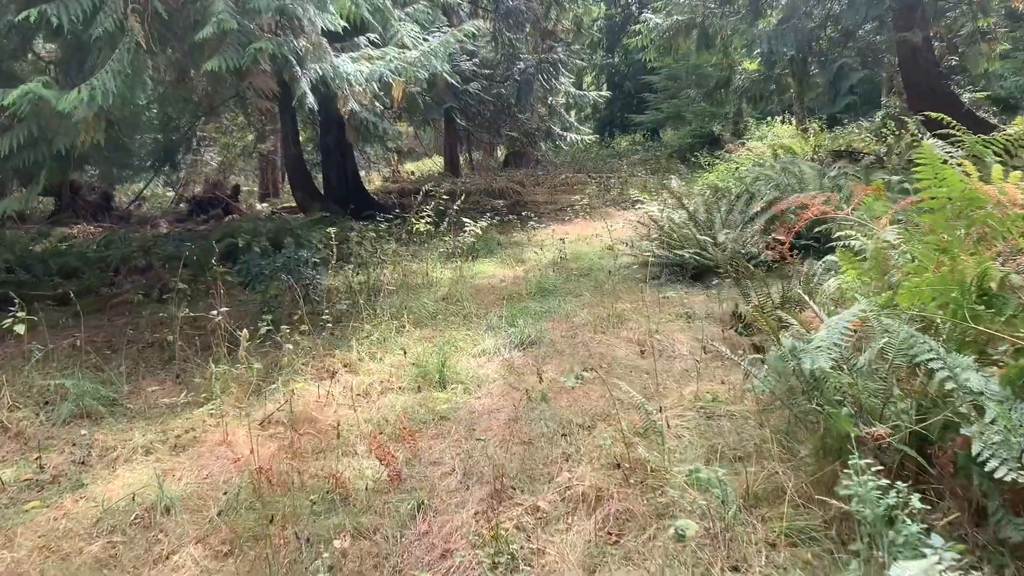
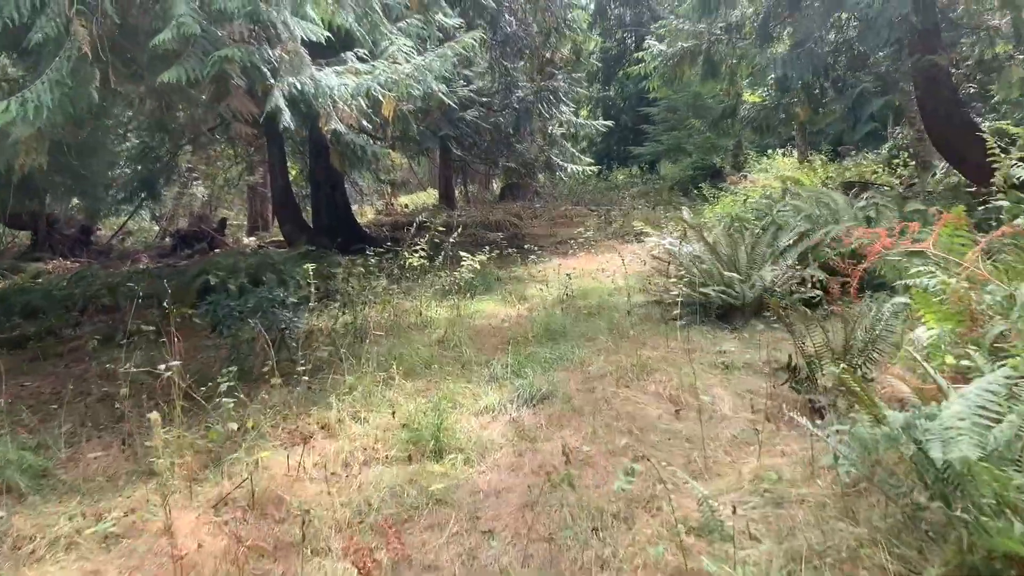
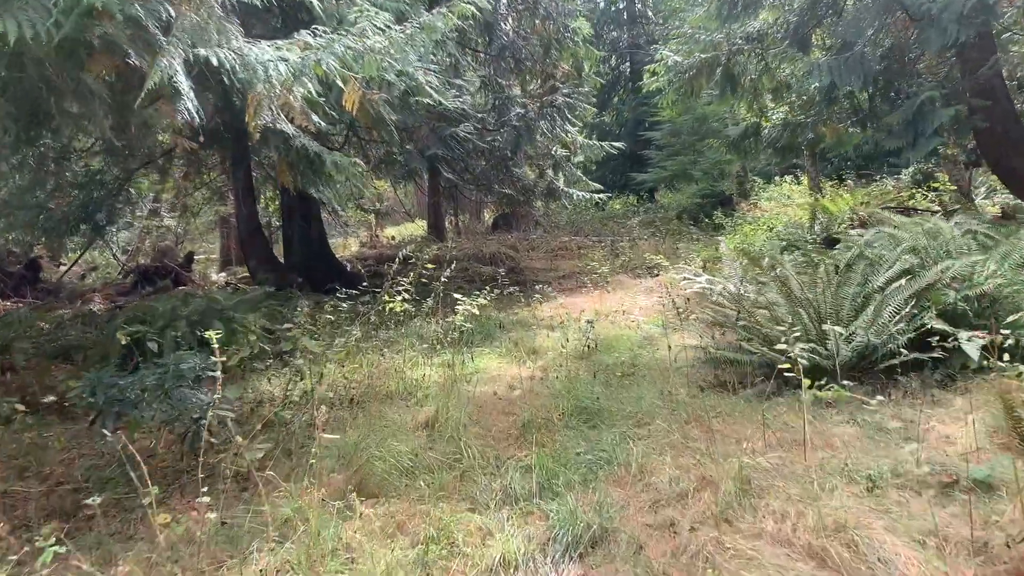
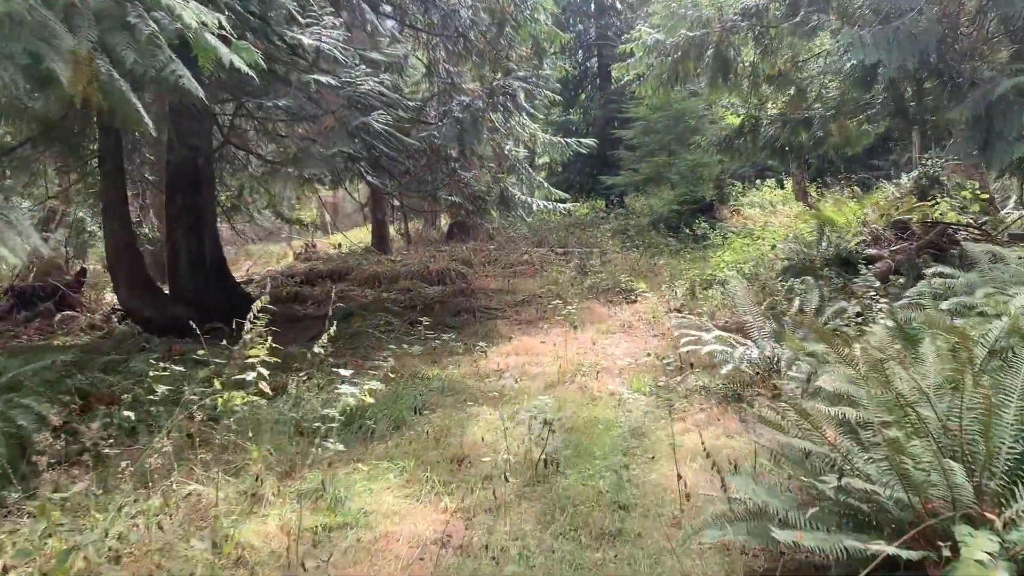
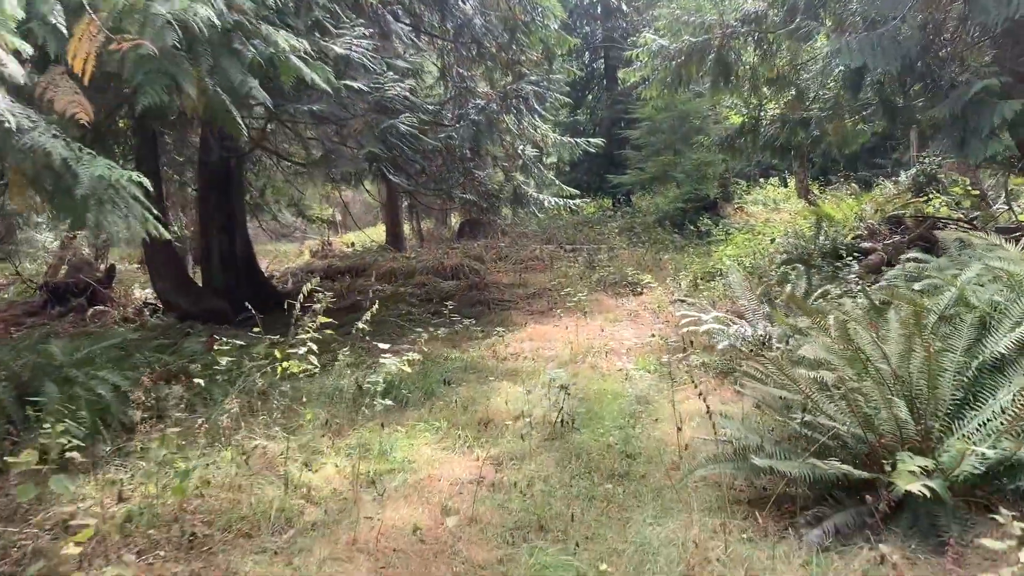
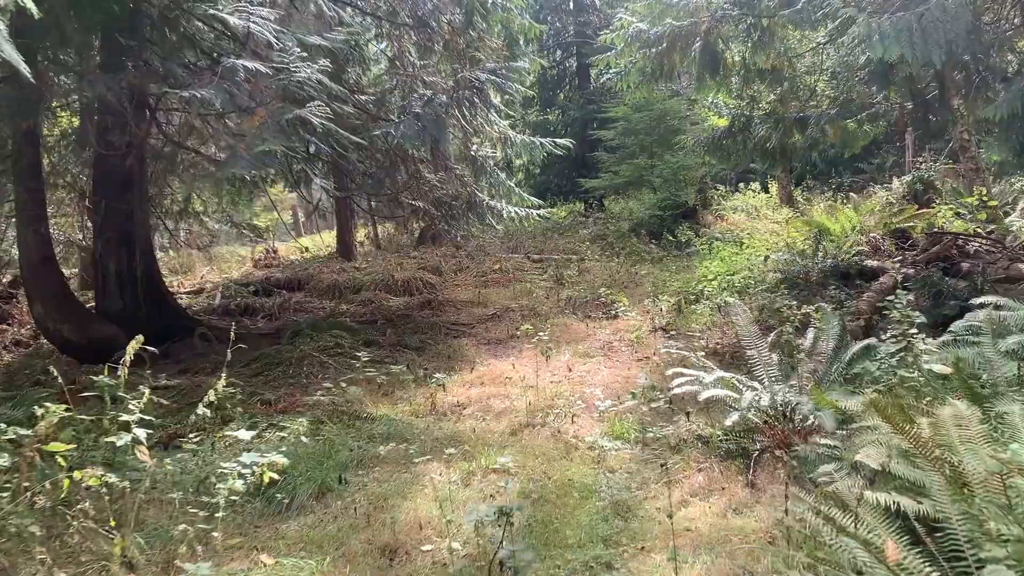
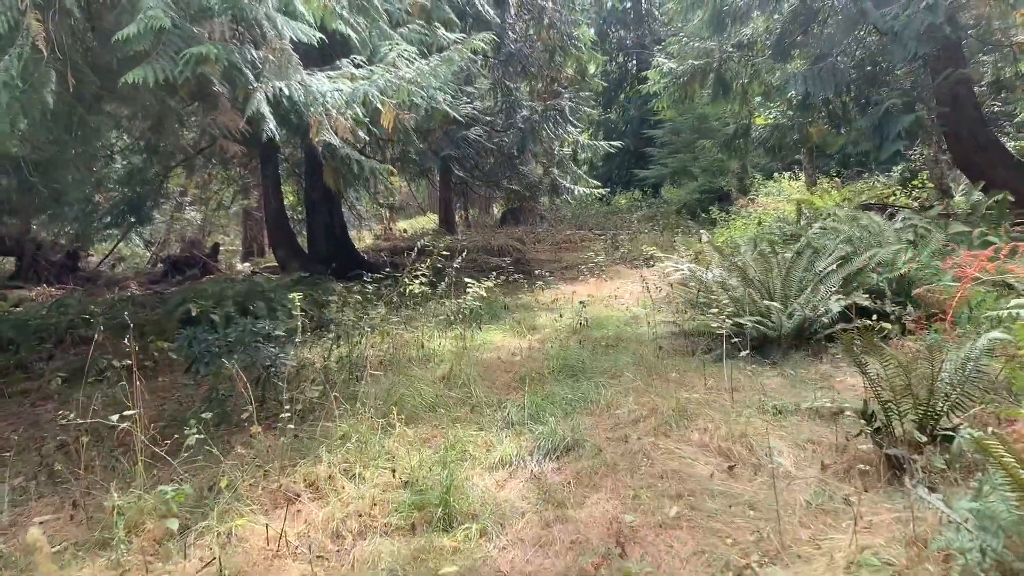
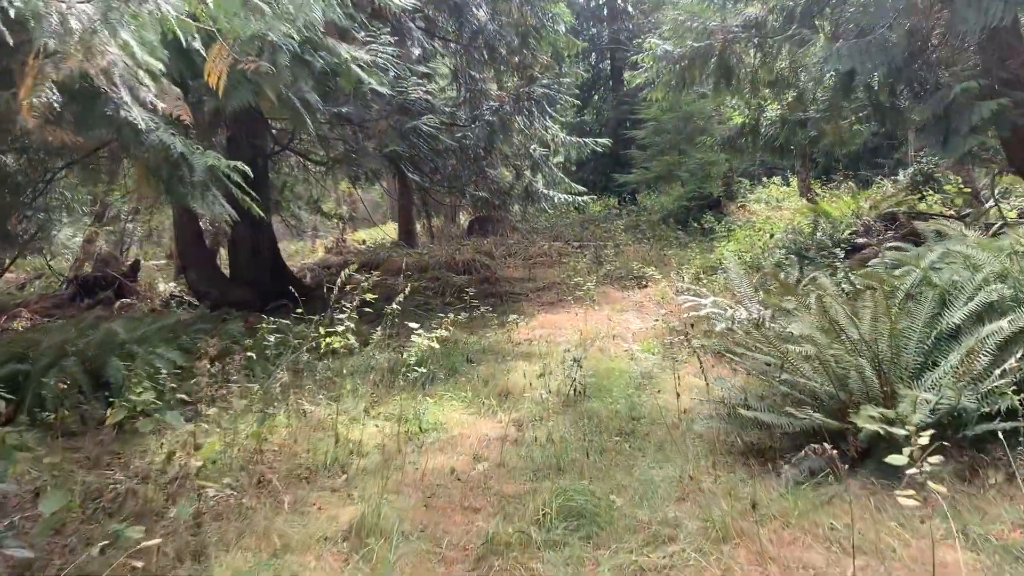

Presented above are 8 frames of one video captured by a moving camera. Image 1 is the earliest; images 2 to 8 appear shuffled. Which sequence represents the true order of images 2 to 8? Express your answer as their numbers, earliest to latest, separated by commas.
2, 7, 3, 8, 5, 4, 6
